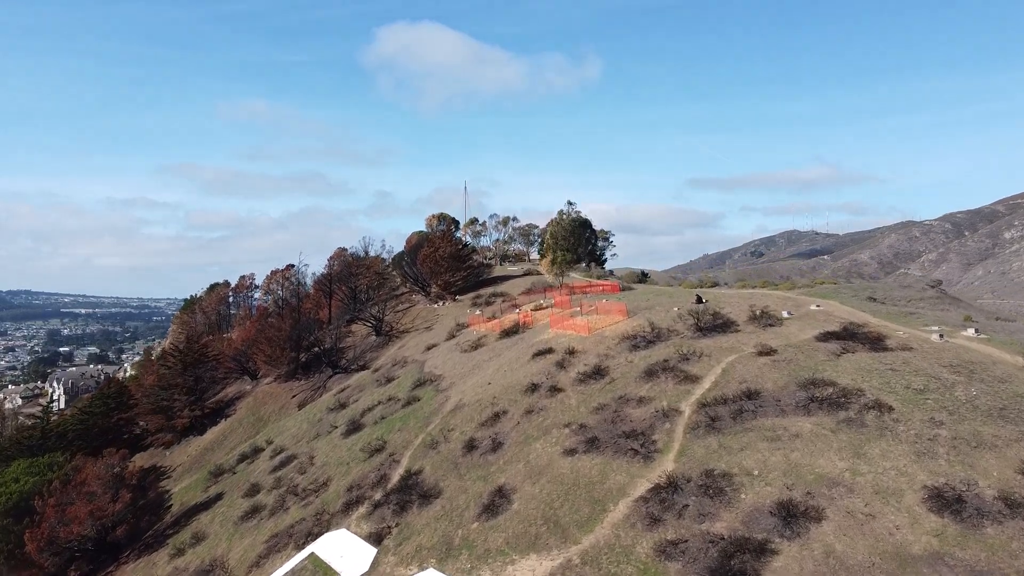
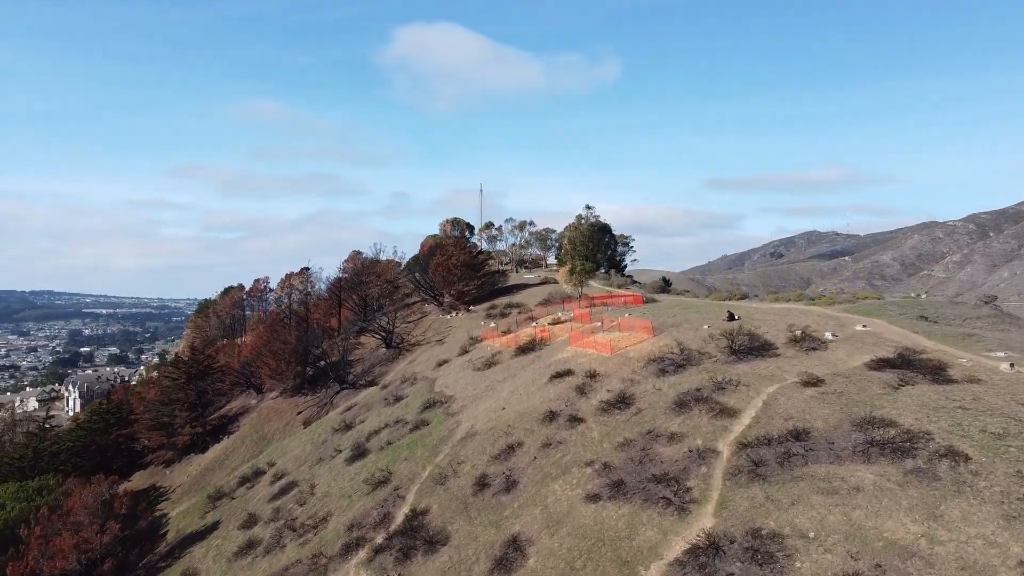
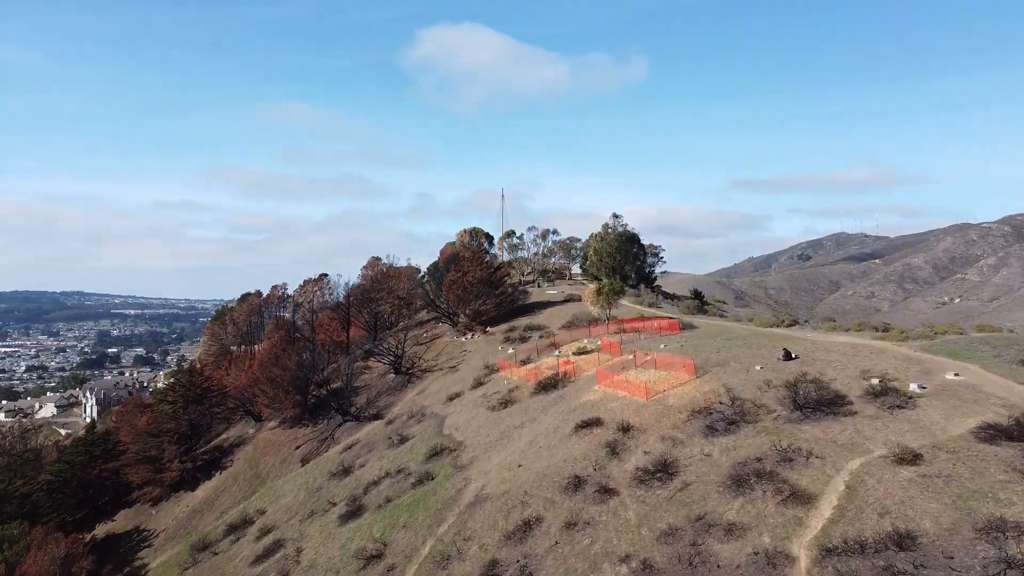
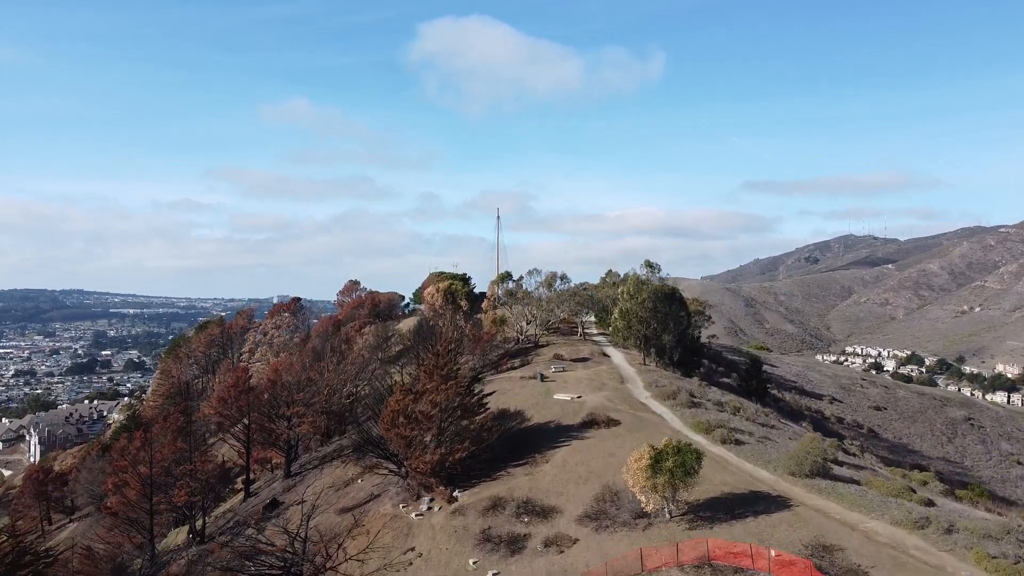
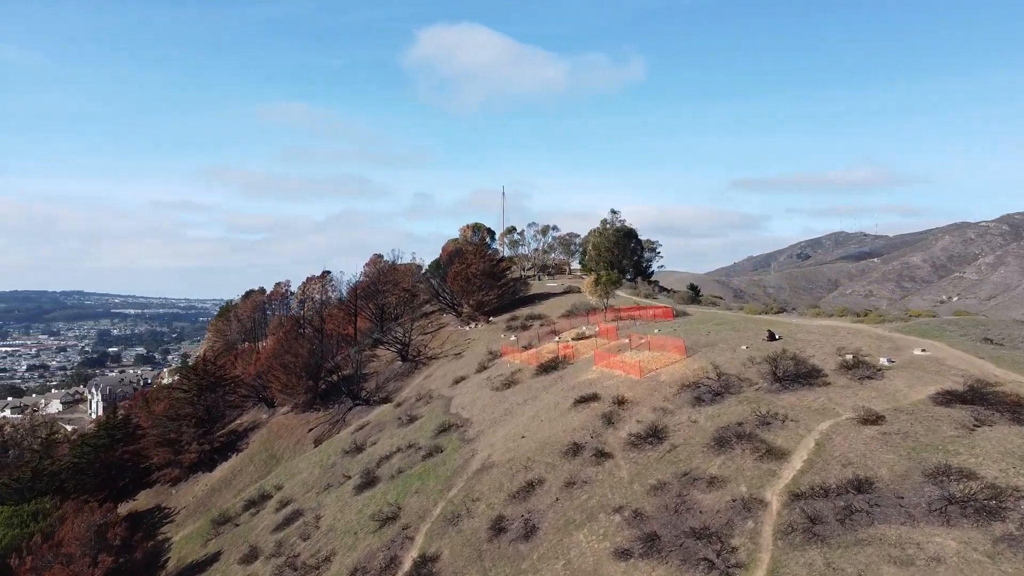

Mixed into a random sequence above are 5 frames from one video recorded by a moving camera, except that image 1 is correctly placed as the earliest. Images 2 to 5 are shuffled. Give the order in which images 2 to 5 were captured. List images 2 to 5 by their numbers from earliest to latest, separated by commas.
2, 5, 3, 4
